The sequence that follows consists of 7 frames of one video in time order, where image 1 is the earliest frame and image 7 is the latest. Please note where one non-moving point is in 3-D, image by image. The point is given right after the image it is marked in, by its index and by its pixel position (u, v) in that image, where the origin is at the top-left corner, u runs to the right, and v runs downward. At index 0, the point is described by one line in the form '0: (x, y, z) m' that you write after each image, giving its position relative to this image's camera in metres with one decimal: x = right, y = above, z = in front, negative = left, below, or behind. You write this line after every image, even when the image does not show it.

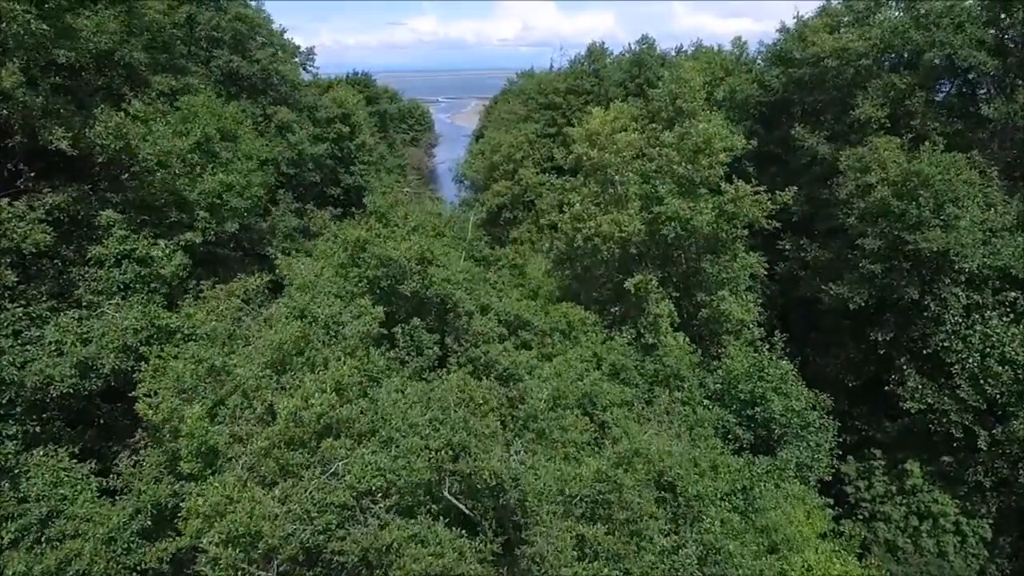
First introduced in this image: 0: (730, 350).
0: (+6.3, -1.8, +16.3) m
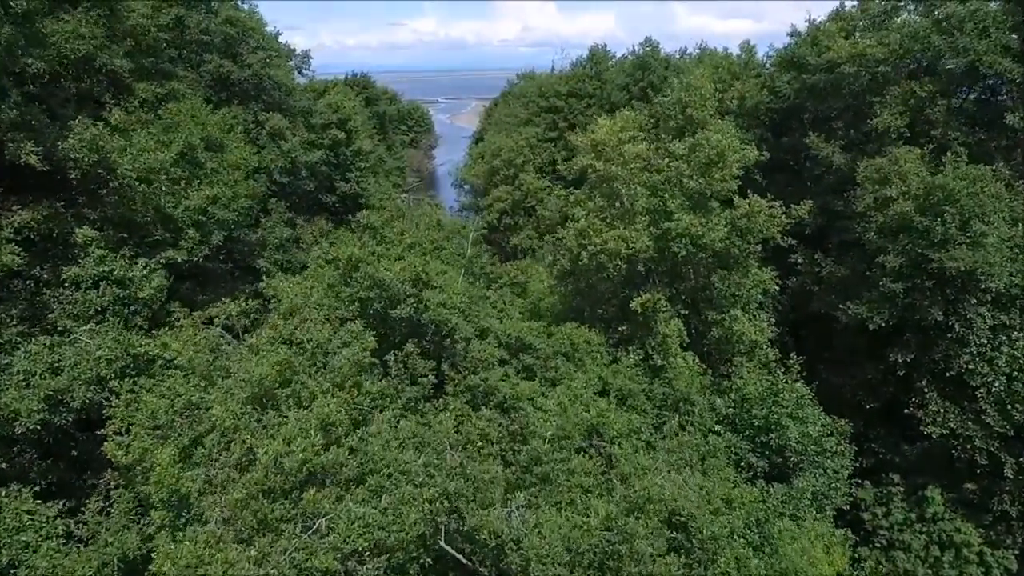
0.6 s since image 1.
0: (+6.3, -2.3, +15.5) m
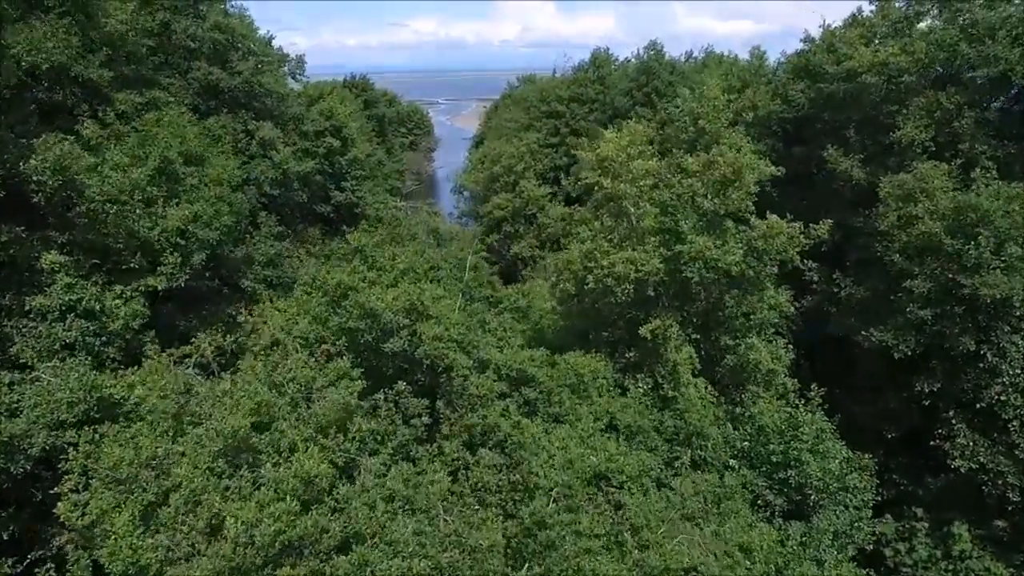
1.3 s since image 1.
0: (+6.3, -2.9, +14.5) m
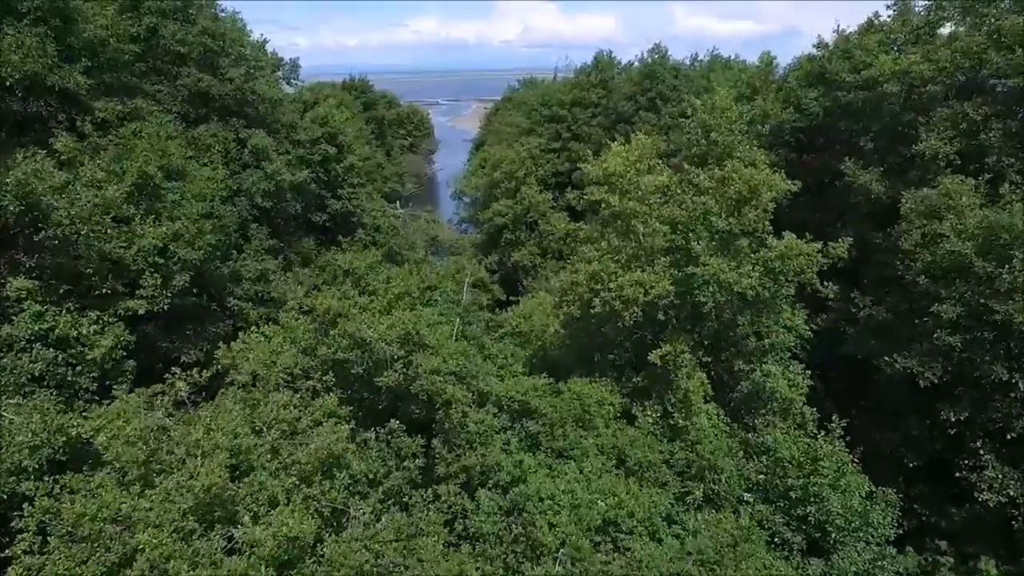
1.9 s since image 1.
0: (+6.3, -3.5, +13.7) m
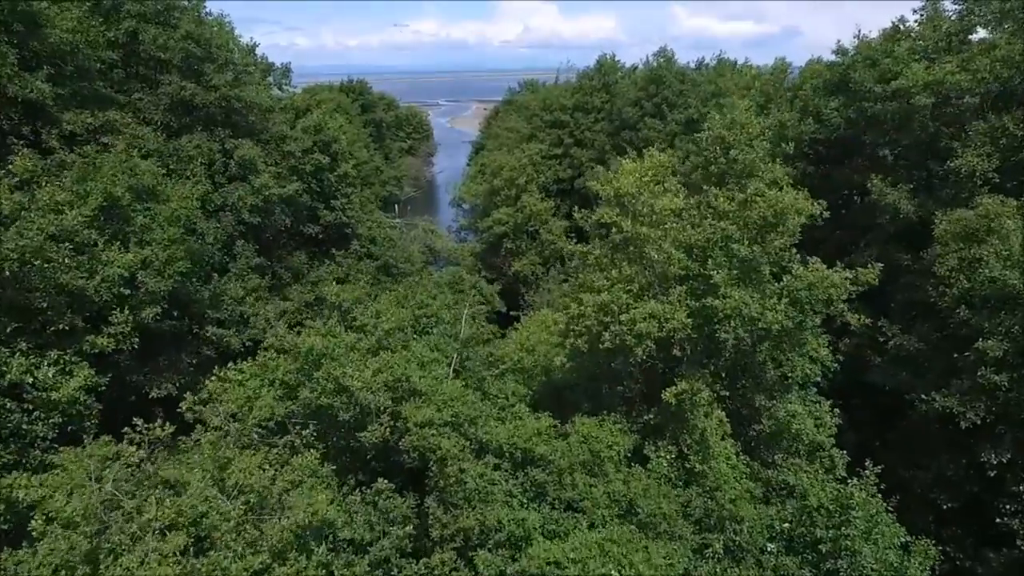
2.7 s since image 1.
0: (+6.4, -4.2, +12.5) m
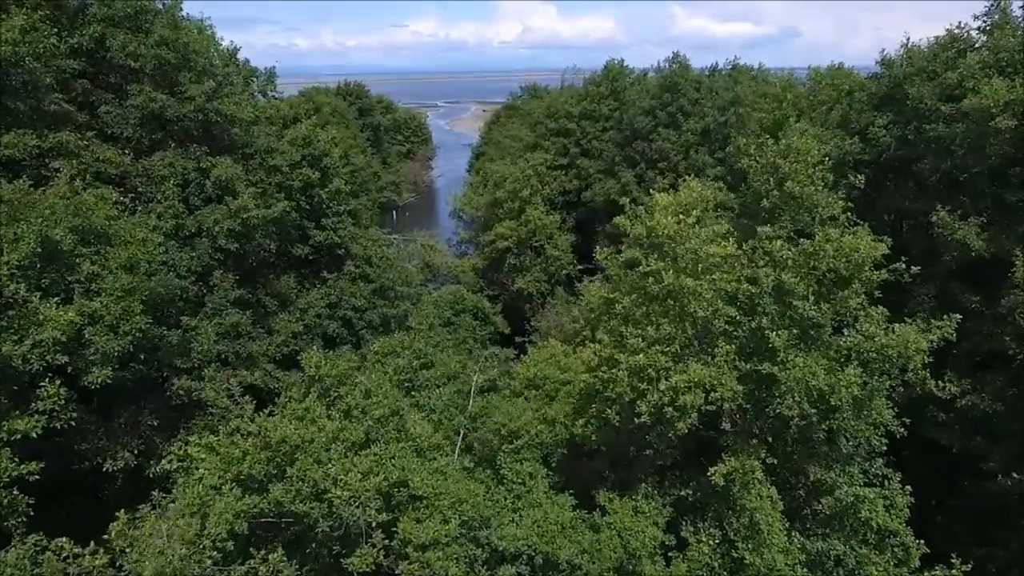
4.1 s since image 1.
0: (+6.7, -5.3, +10.6) m
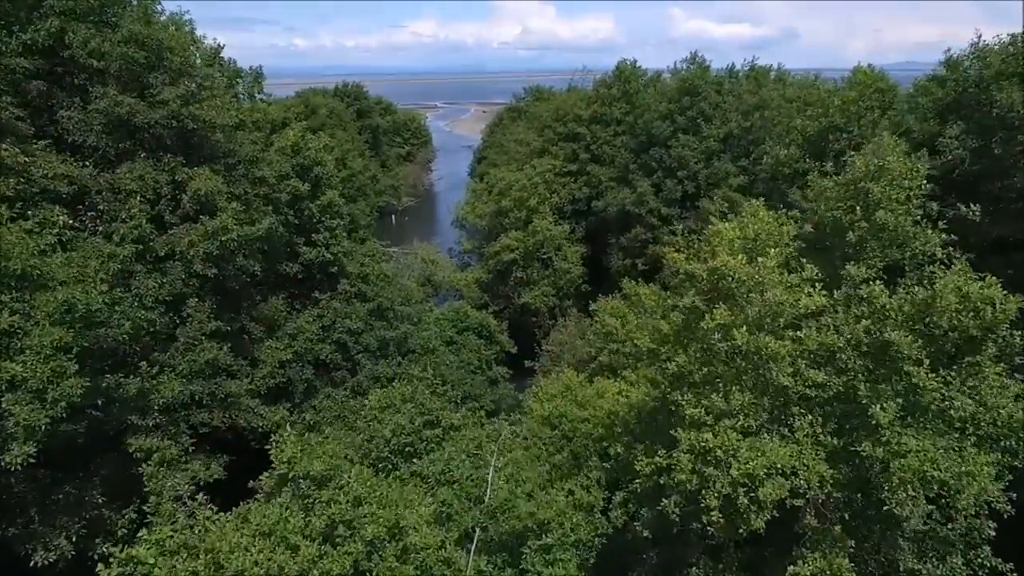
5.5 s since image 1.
0: (+7.1, -6.1, +8.5) m
